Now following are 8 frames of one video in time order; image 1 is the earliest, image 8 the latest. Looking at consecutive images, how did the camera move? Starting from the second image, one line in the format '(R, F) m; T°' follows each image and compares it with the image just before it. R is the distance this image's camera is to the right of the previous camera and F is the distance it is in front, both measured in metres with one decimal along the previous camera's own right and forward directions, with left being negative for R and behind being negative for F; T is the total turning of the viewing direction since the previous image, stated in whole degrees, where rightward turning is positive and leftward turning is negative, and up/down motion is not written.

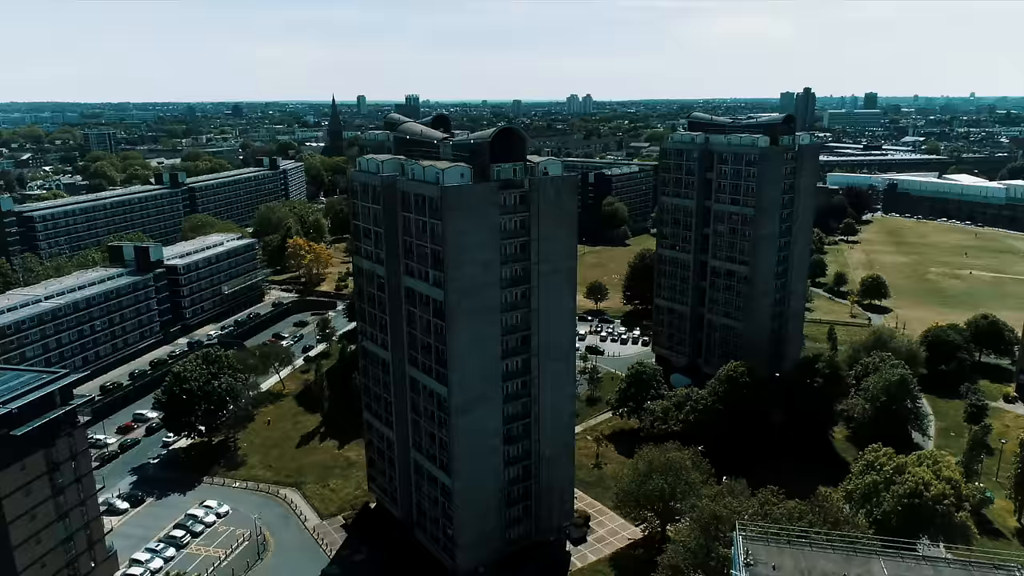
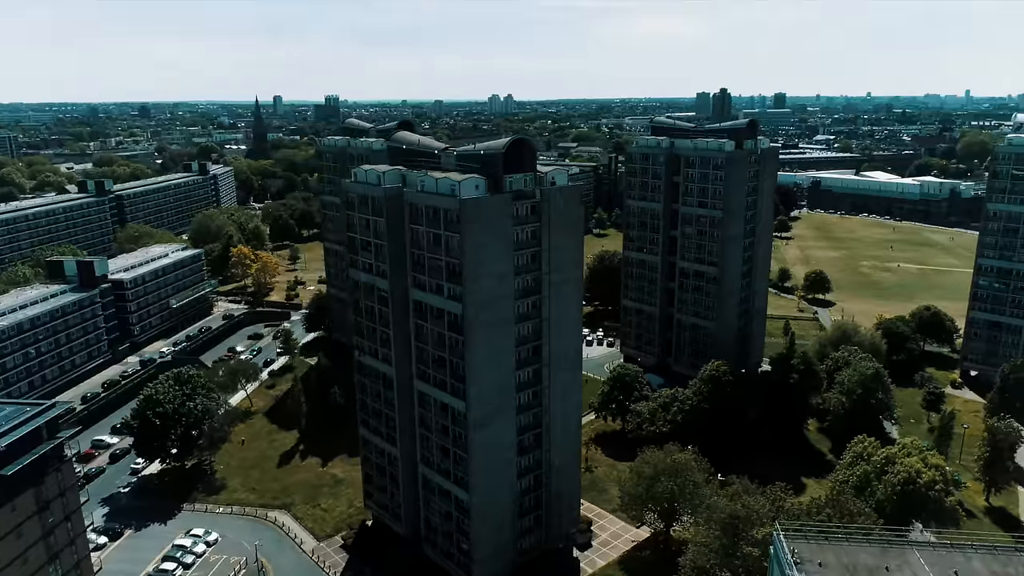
(-5.9, +0.5) m; +6°
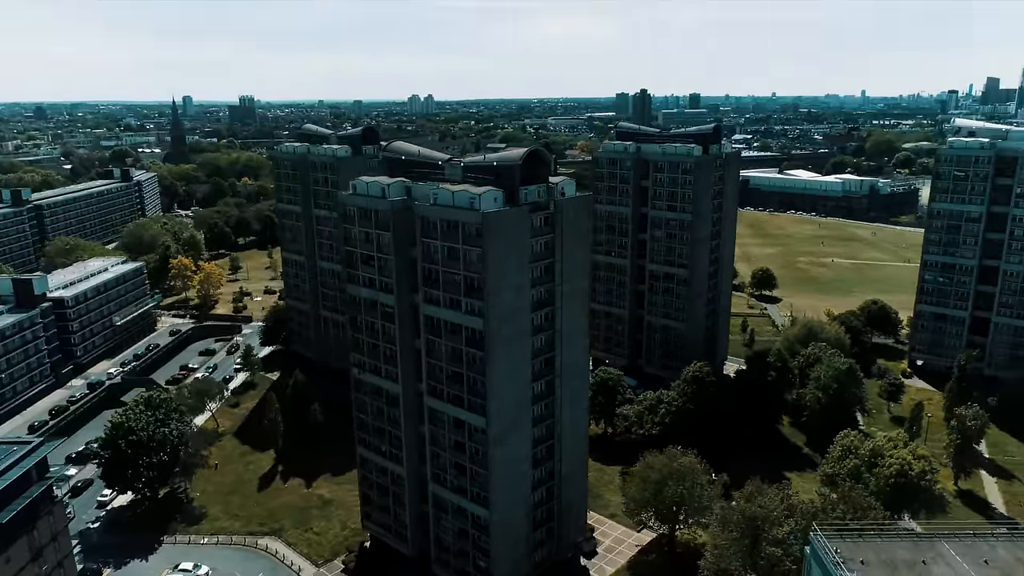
(-5.9, +0.8) m; +6°
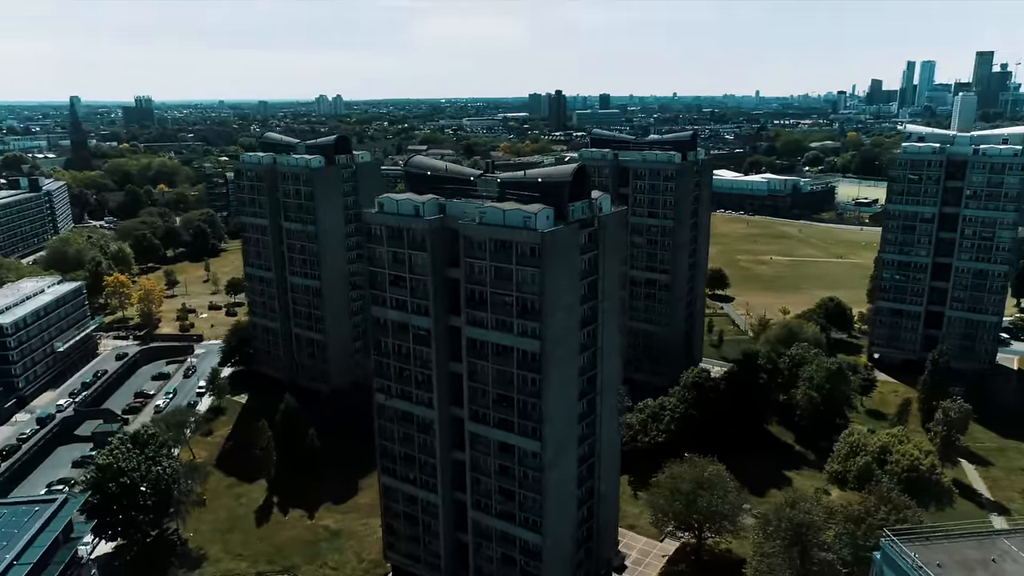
(-8.4, +1.7) m; +7°
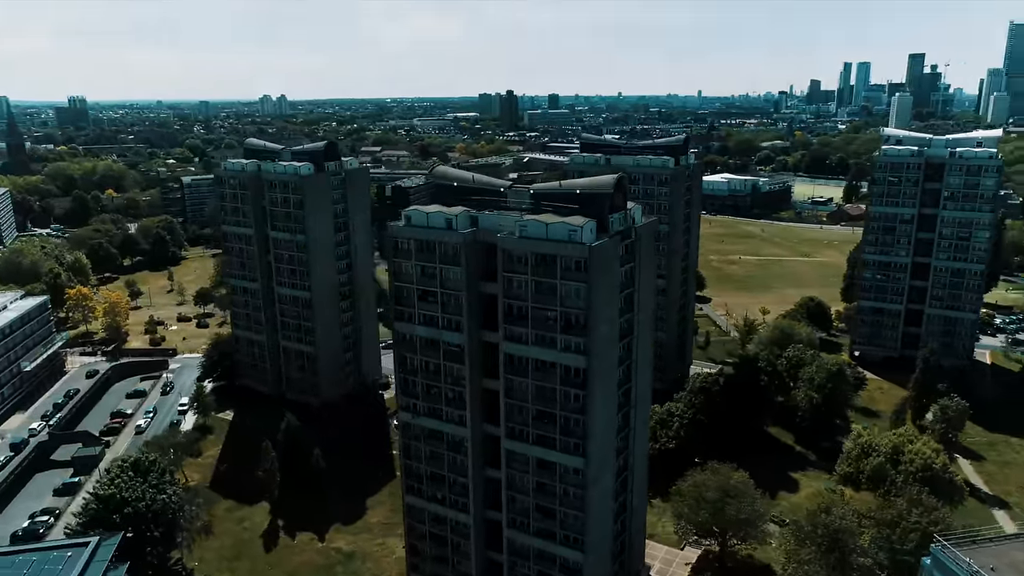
(-5.5, +1.3) m; +4°
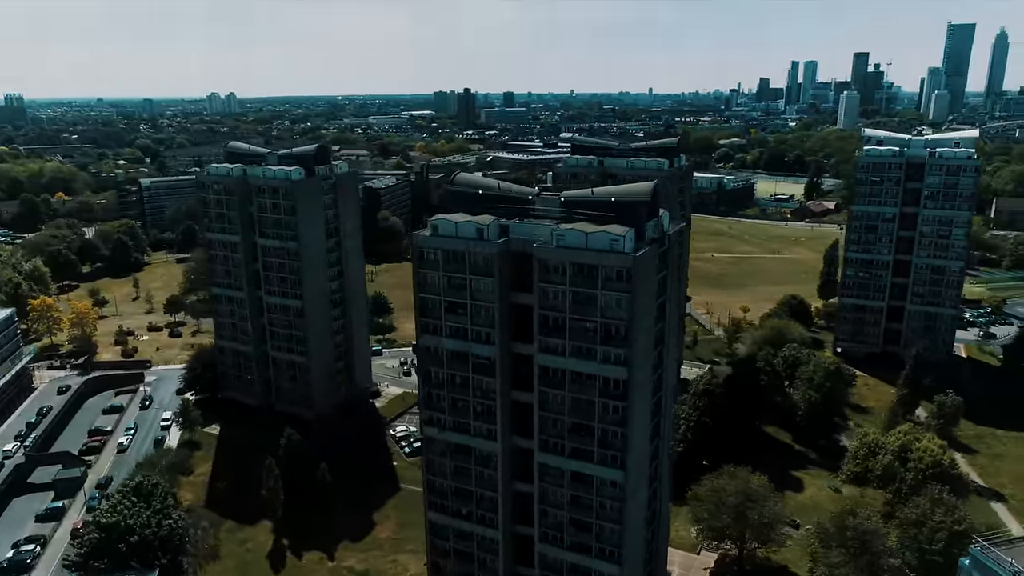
(-4.7, +1.2) m; +4°
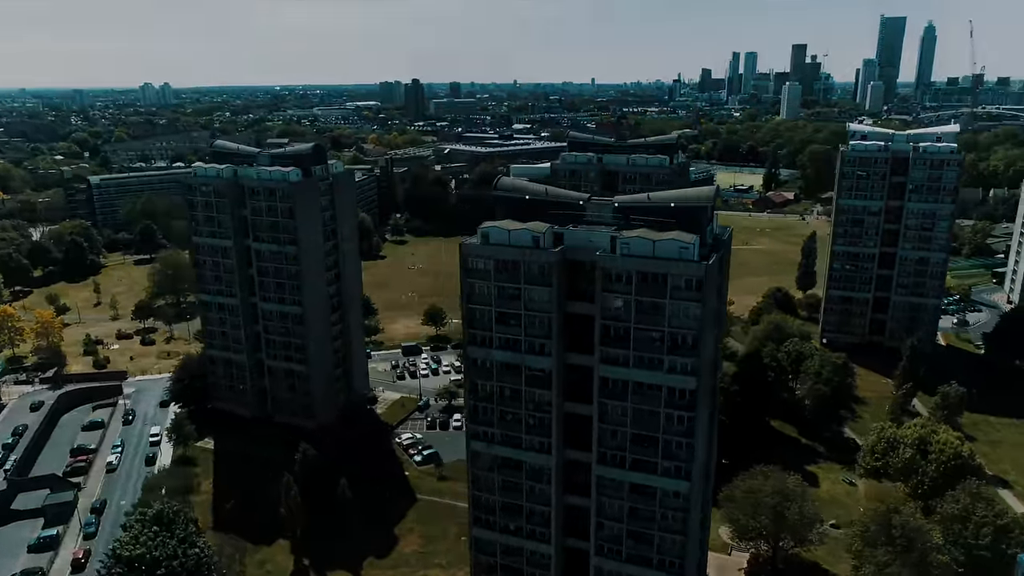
(-6.6, +1.8) m; +4°
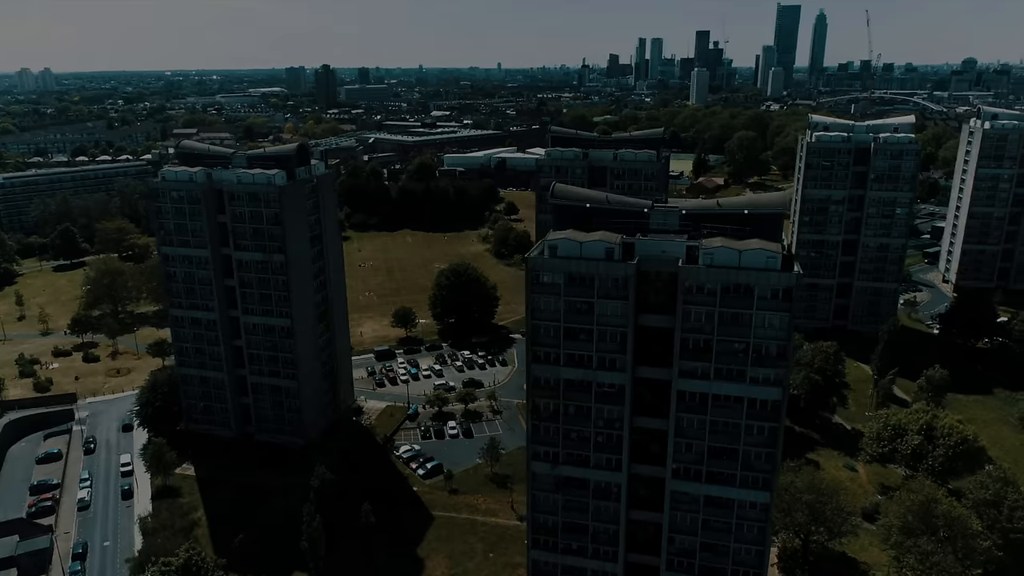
(-9.0, +2.8) m; +7°
